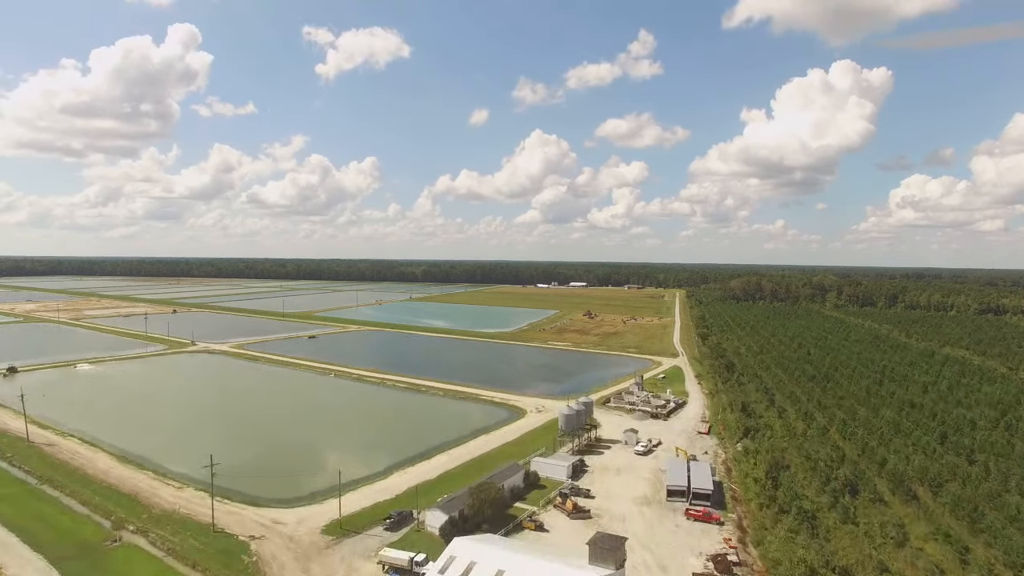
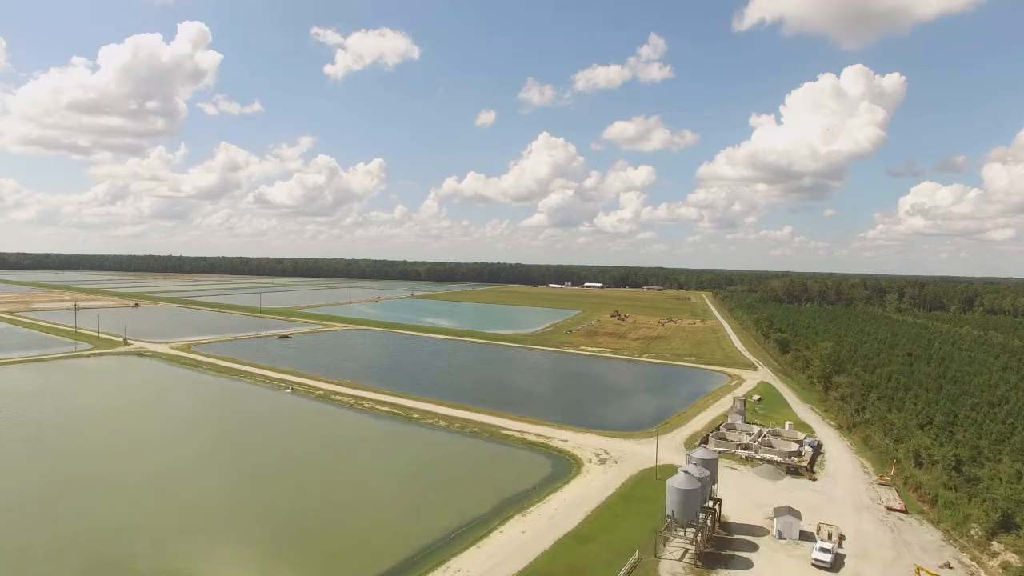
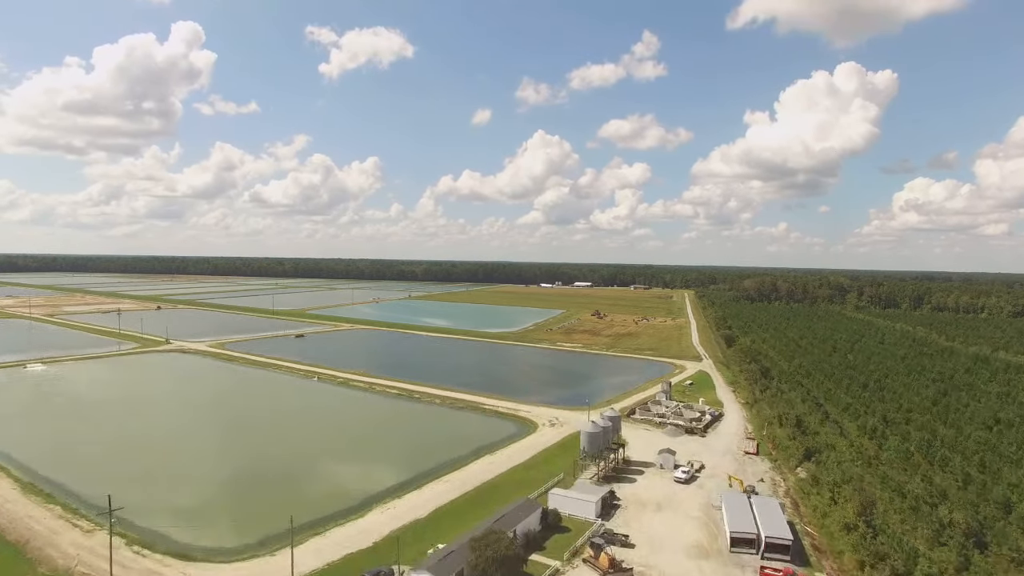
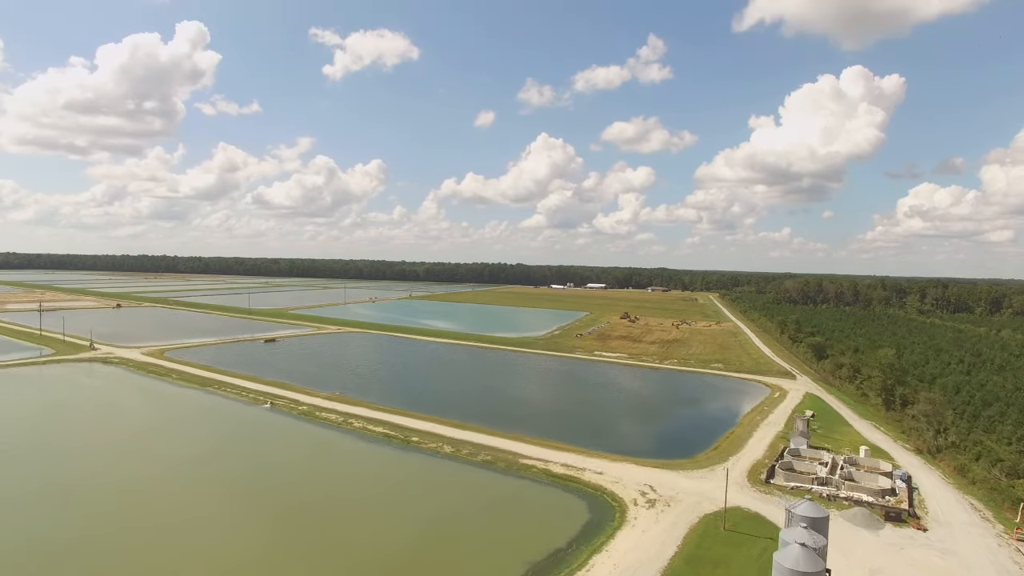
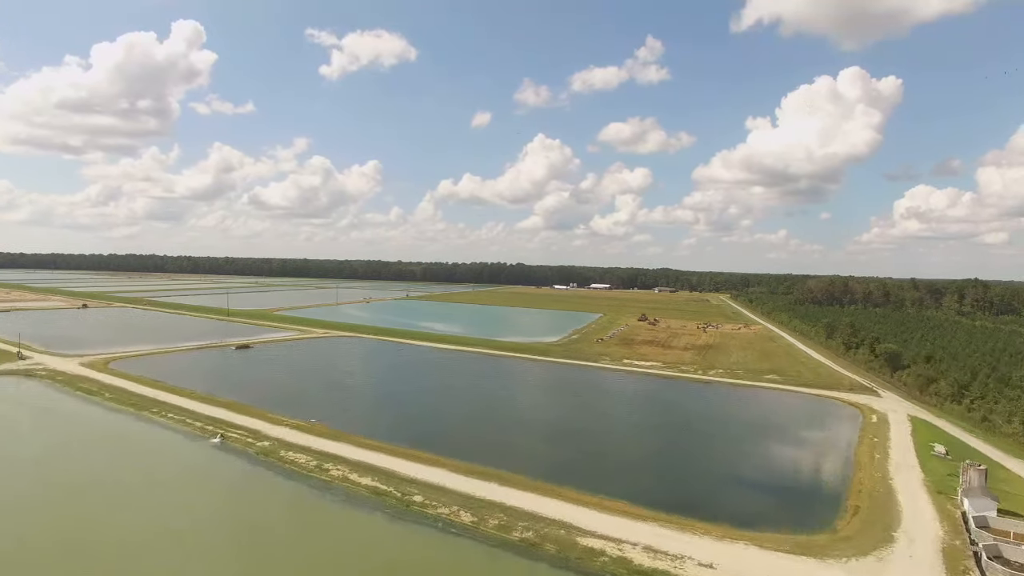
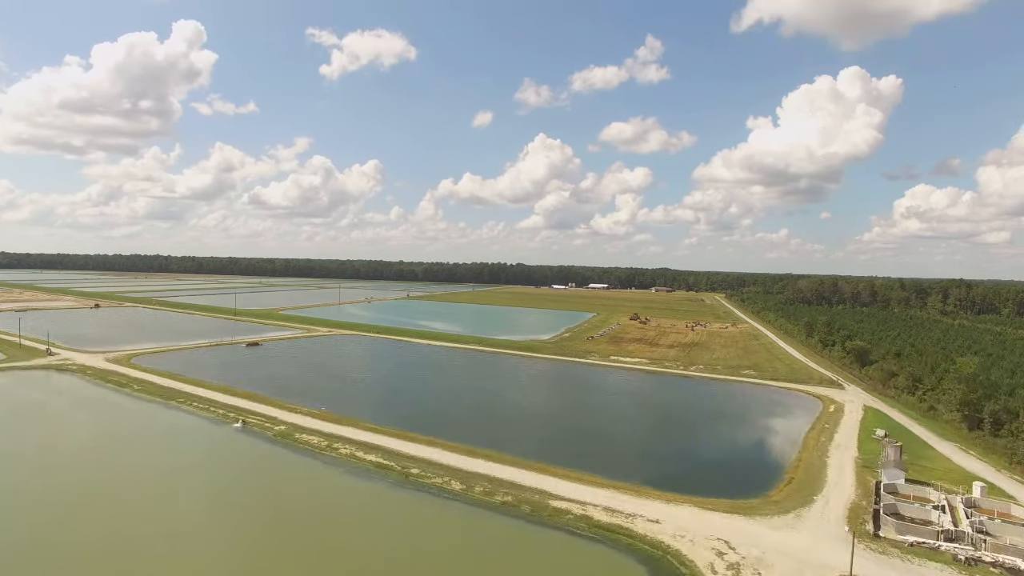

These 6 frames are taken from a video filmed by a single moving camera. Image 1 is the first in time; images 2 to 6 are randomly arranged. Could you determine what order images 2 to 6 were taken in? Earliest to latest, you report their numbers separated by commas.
3, 2, 4, 6, 5
